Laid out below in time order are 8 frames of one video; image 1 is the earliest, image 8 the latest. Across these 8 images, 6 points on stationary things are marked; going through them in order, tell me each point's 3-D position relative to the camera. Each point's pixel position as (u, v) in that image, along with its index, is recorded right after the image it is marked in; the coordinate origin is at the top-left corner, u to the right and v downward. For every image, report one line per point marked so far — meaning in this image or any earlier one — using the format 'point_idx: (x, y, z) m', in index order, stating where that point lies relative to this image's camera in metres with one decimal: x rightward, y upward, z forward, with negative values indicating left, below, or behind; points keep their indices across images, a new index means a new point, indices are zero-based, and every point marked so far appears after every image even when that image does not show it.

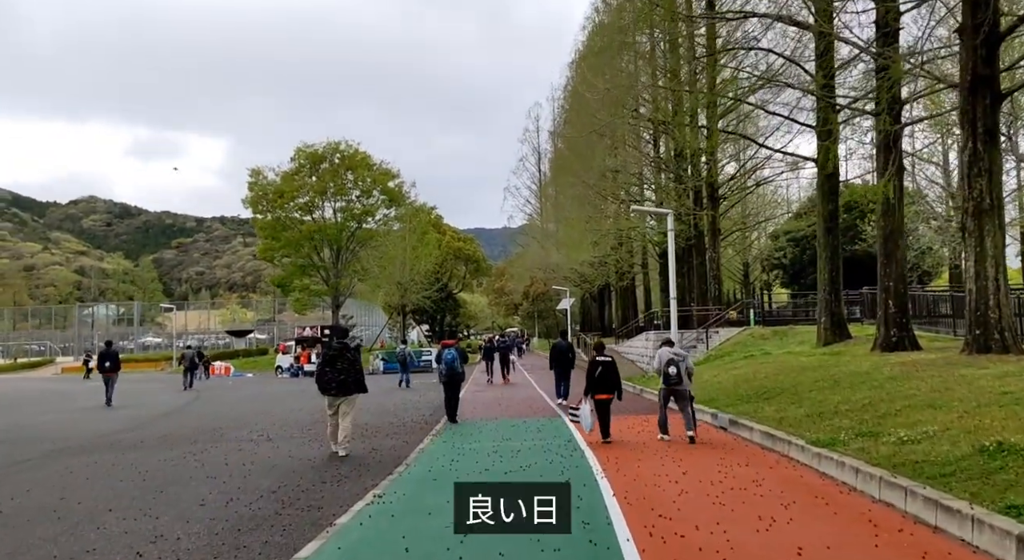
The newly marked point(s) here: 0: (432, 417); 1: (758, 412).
0: (-1.8, -2.9, +18.3) m
1: (+3.4, -1.9, +11.7) m
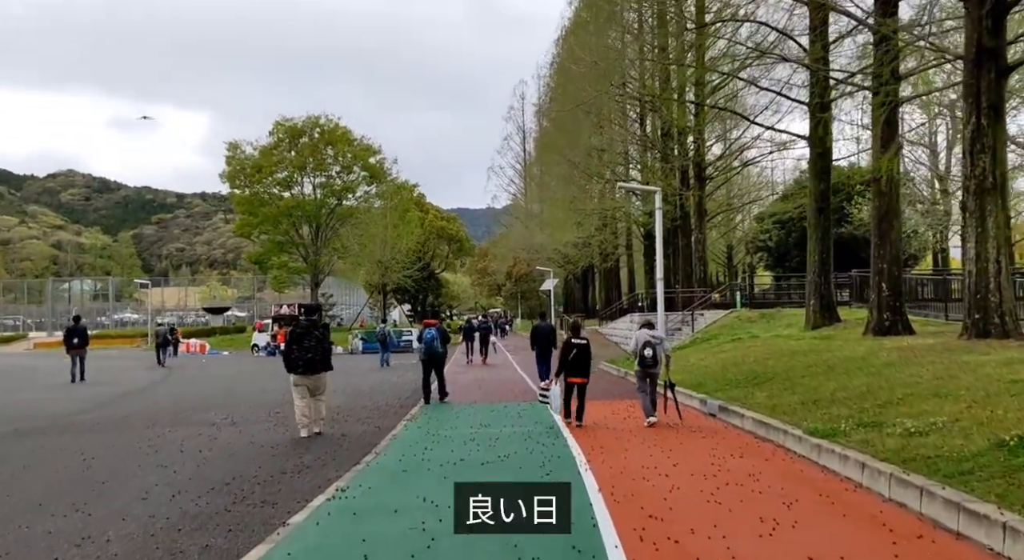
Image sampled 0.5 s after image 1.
0: (-2.2, -2.4, +17.6) m
1: (+3.2, -1.6, +11.1) m
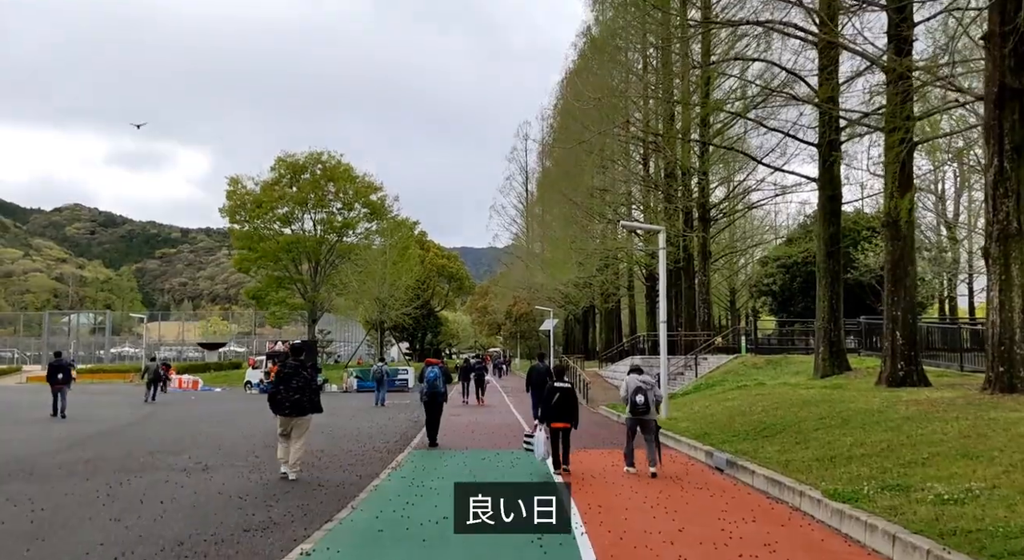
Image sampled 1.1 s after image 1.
0: (-2.3, -3.2, +16.9) m
1: (+3.1, -2.2, +10.4) m
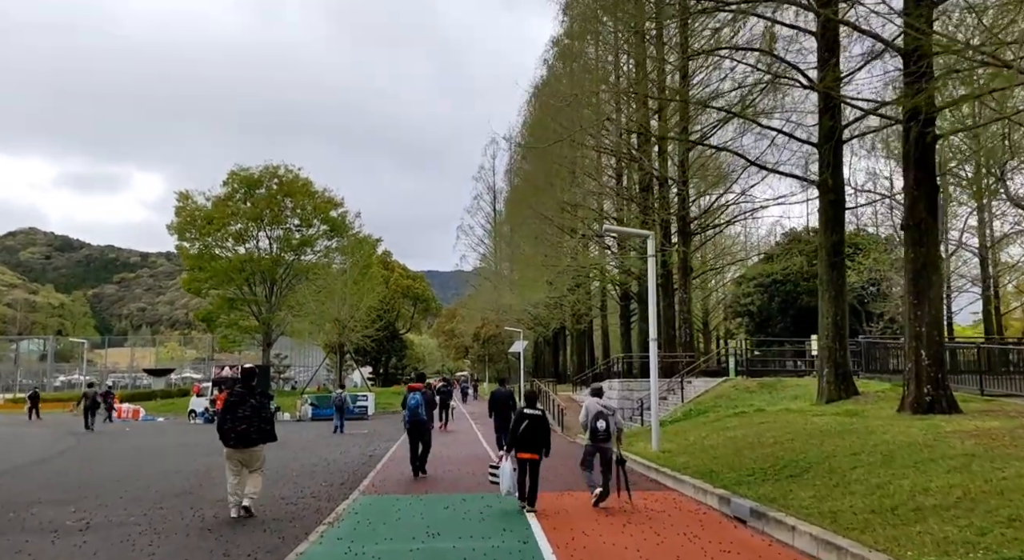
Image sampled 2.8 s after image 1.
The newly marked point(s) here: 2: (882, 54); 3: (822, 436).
0: (-2.9, -3.4, +14.5) m
1: (+2.8, -2.2, +8.3) m
2: (+6.0, +3.6, +13.4) m
3: (+4.2, -2.1, +11.3) m
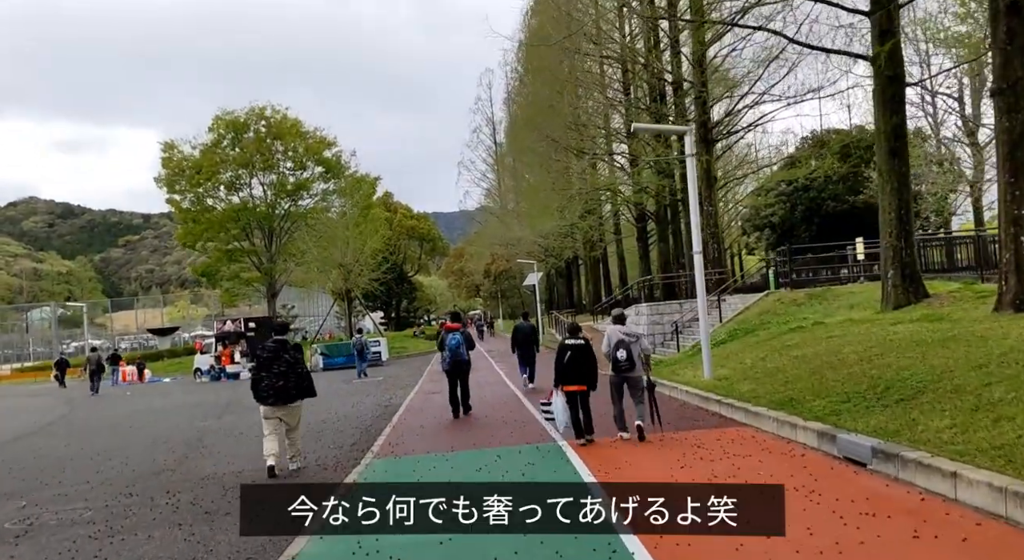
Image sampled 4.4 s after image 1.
0: (-2.3, -2.3, +12.8) m
1: (+3.2, -1.2, +6.5) m
2: (+5.9, +5.2, +11.0) m
3: (+4.6, -0.8, +9.4) m
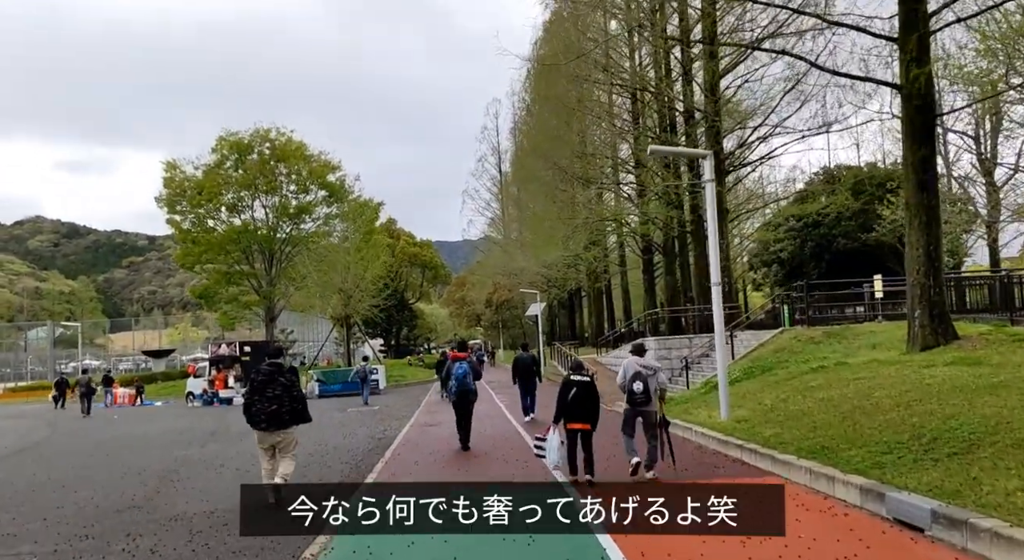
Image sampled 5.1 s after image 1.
0: (-2.3, -2.7, +12.0) m
1: (+3.2, -1.4, +5.7) m
2: (+6.1, +4.7, +10.4) m
3: (+4.7, -1.2, +8.6) m
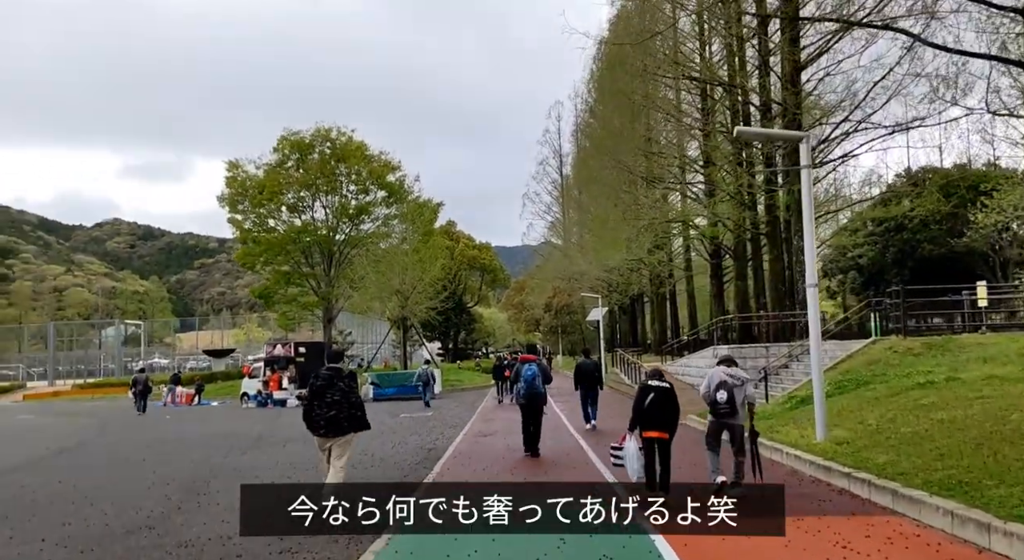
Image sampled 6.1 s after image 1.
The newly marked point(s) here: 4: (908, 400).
0: (-1.5, -2.6, +10.8) m
1: (+3.5, -1.4, +4.2) m
2: (+6.9, +4.7, +8.7) m
3: (+5.2, -1.2, +7.0) m
4: (+5.1, -1.5, +10.6) m
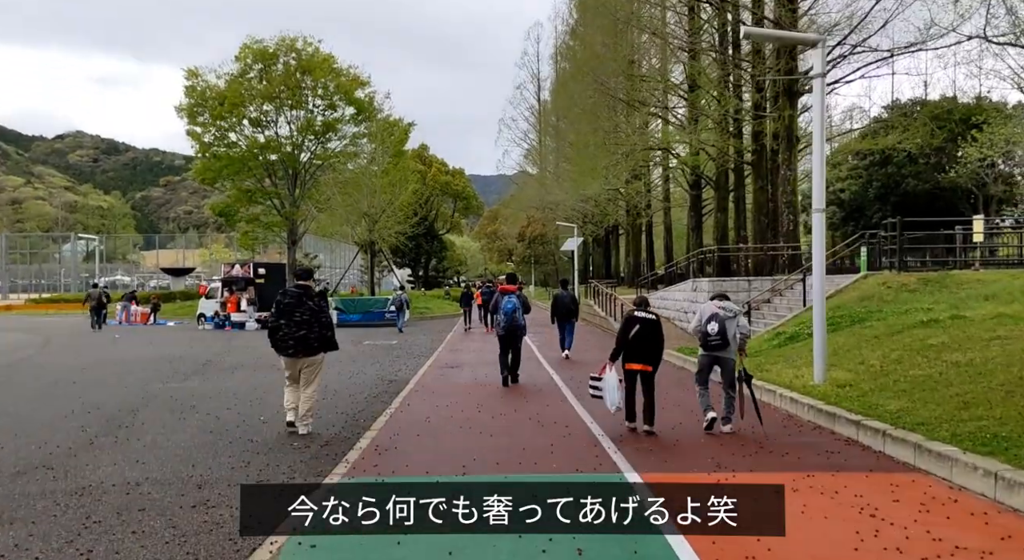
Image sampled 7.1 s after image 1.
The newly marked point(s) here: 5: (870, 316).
0: (-1.9, -1.6, +9.8) m
1: (+3.4, -1.1, +3.2) m
2: (+6.8, +5.3, +7.4) m
3: (+5.0, -0.7, +6.1) m
4: (+4.7, -0.7, +9.7) m
5: (+5.3, -0.5, +12.3) m
